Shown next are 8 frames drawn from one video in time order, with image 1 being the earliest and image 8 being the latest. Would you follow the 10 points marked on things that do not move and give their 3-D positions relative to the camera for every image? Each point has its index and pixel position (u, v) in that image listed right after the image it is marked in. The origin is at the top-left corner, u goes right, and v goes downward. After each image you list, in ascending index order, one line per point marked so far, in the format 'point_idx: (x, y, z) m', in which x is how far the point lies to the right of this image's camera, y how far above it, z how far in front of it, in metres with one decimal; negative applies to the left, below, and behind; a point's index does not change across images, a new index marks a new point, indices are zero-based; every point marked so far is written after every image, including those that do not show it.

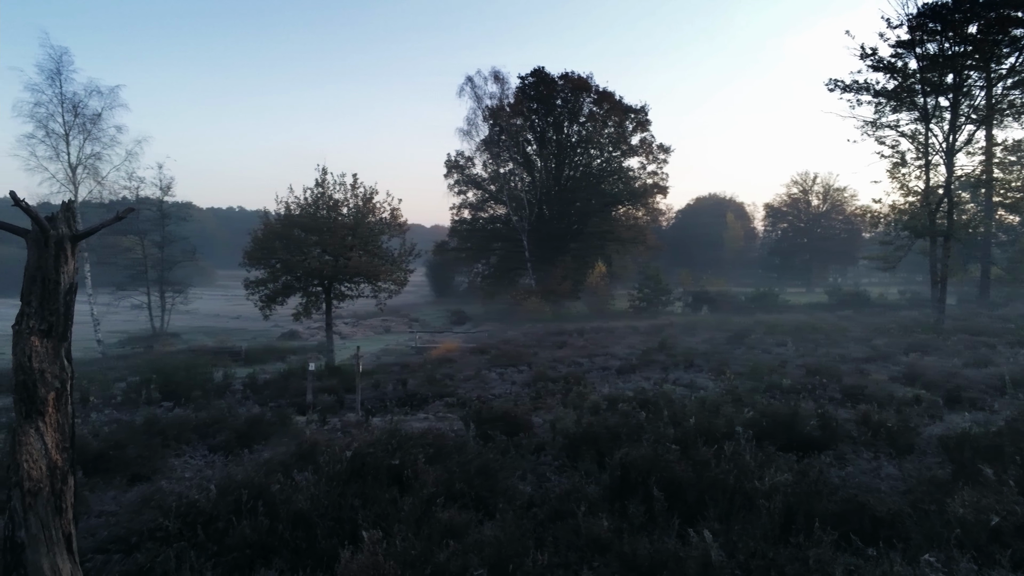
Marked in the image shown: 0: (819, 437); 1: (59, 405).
0: (+3.5, -1.7, +8.5) m
1: (-2.5, -0.6, +4.0) m
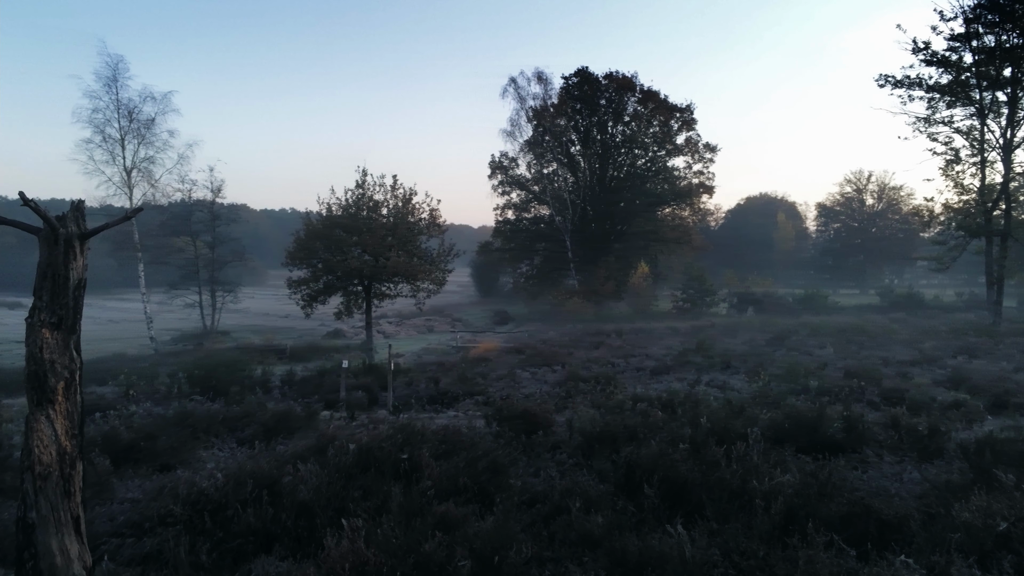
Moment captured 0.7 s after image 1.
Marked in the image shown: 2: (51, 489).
0: (+3.7, -1.7, +8.4) m
1: (-2.5, -0.6, +4.3) m
2: (-2.6, -1.1, +4.1) m
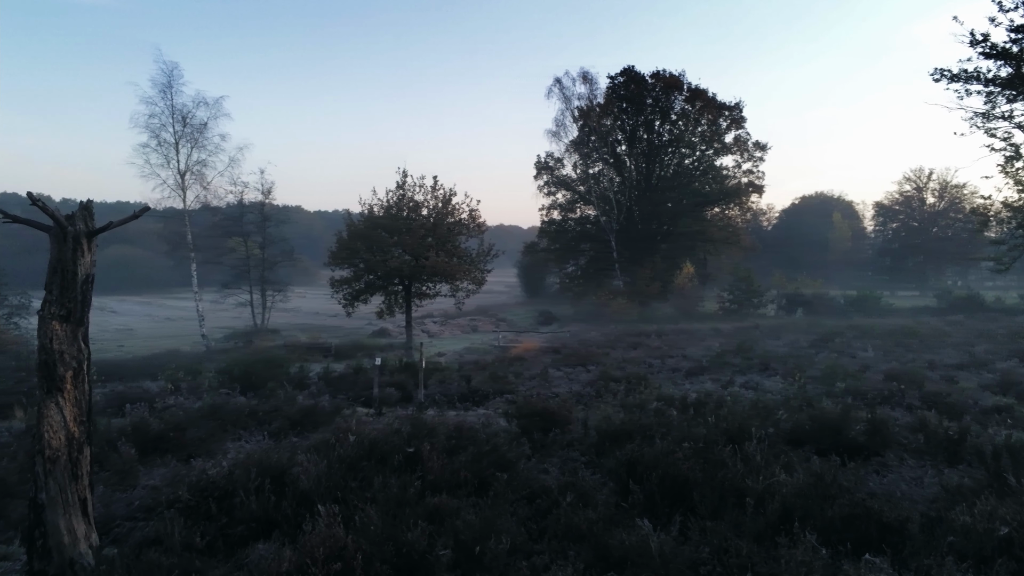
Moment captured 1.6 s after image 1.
0: (+3.9, -1.7, +8.2) m
1: (-2.6, -0.6, +4.5) m
2: (-2.7, -1.1, +4.4) m
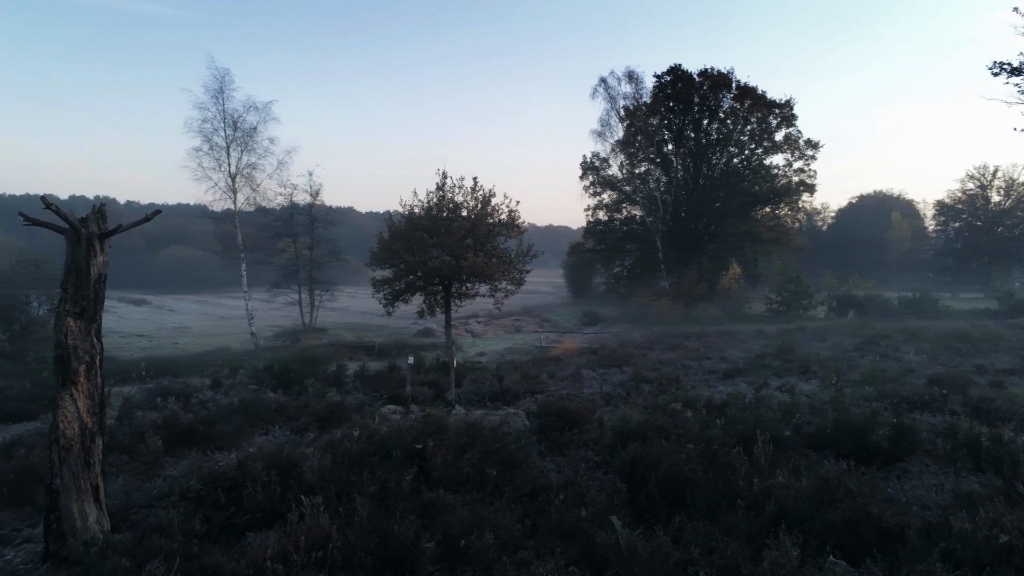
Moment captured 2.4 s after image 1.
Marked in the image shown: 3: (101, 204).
0: (+4.1, -1.7, +8.0) m
1: (-2.7, -0.6, +4.8) m
2: (-2.8, -1.1, +4.7) m
3: (-2.7, +0.6, +4.9) m
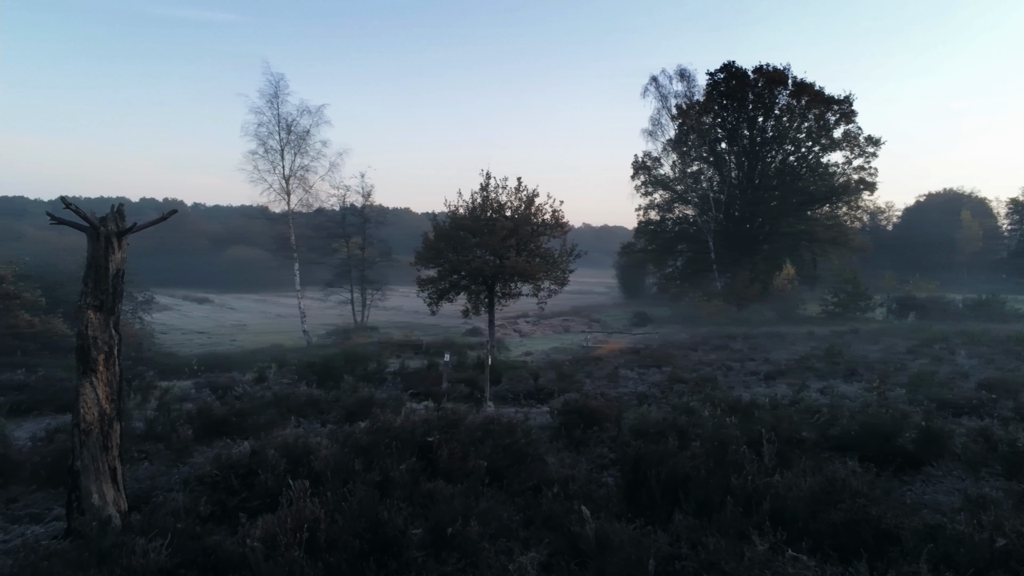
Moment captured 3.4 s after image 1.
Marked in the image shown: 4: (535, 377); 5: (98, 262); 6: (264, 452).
0: (+4.2, -1.7, +7.8) m
1: (-2.8, -0.5, +5.1) m
2: (-2.8, -1.0, +5.0) m
3: (-2.7, +0.6, +5.2) m
4: (+0.5, -2.1, +17.3) m
5: (-2.8, +0.2, +5.0) m
6: (-2.0, -1.4, +6.1) m
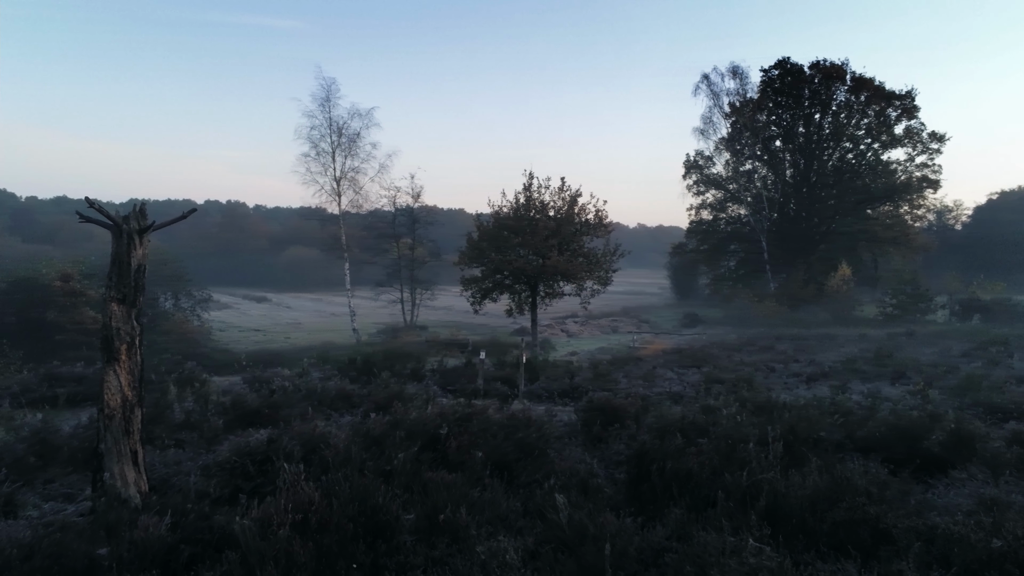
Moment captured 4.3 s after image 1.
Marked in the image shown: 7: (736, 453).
0: (+4.4, -1.7, +7.6) m
1: (-2.8, -0.5, +5.4) m
2: (-2.8, -1.0, +5.3) m
3: (-2.7, +0.6, +5.5) m
4: (+1.4, -2.1, +17.4) m
5: (-2.8, +0.2, +5.4) m
6: (-2.0, -1.3, +6.4) m
7: (+1.9, -1.4, +6.3) m
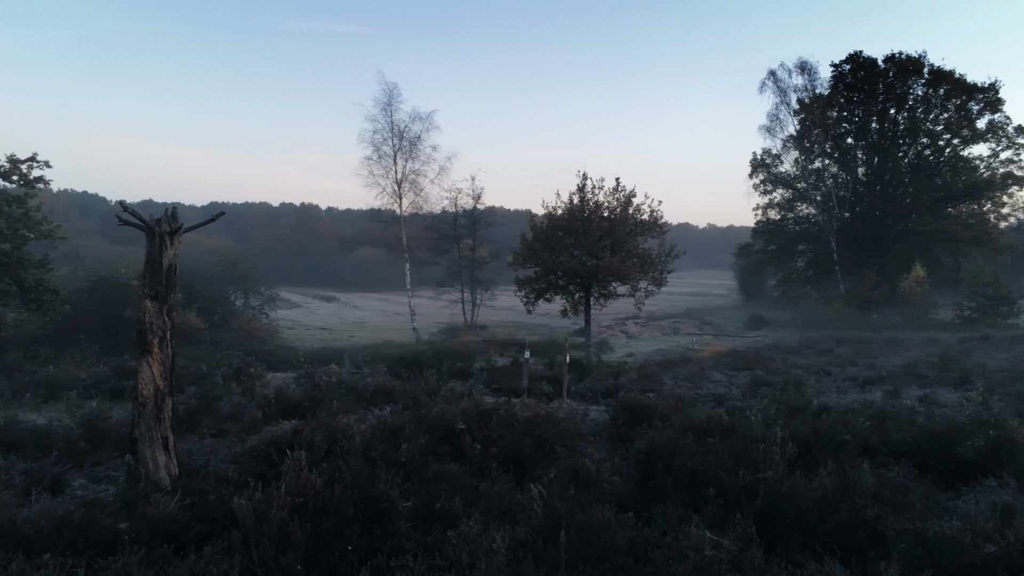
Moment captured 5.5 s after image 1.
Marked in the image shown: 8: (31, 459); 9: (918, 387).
0: (+4.6, -1.7, +7.4) m
1: (-2.8, -0.5, +5.9) m
2: (-2.8, -1.0, +5.7) m
3: (-2.7, +0.7, +5.9) m
4: (+2.5, -2.1, +17.4) m
5: (-2.8, +0.2, +5.8) m
6: (-1.9, -1.3, +6.7) m
7: (+2.0, -1.4, +6.3) m
8: (-4.3, -1.5, +6.6) m
9: (+8.5, -2.1, +15.6) m
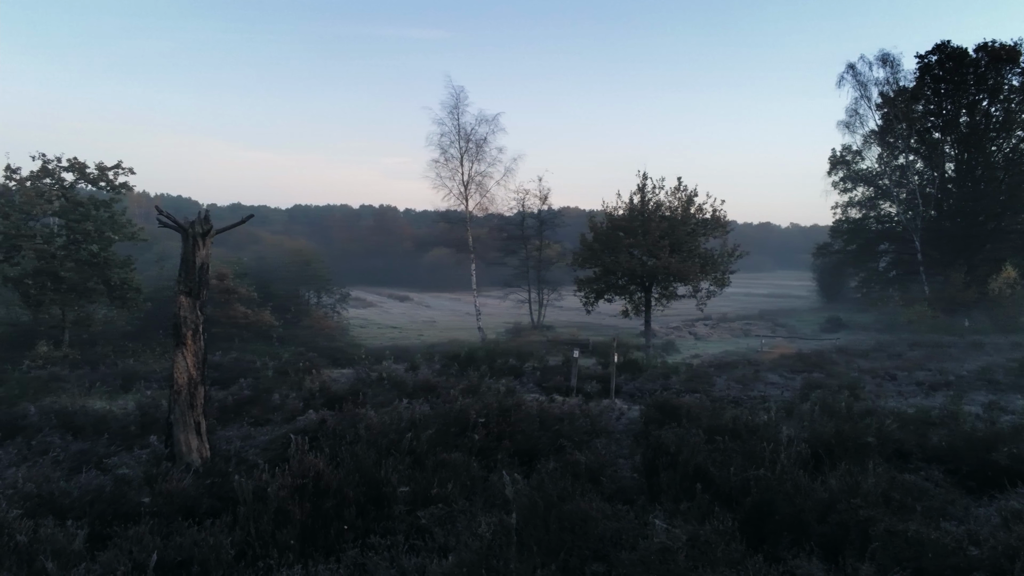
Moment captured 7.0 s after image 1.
0: (+4.7, -1.7, +7.1) m
1: (-2.7, -0.4, +6.3) m
2: (-2.8, -1.0, +6.2) m
3: (-2.6, +0.7, +6.4) m
4: (+3.7, -2.1, +17.3) m
5: (-2.7, +0.3, +6.3) m
6: (-1.7, -1.3, +7.1) m
7: (+2.1, -1.4, +6.3) m
8: (-4.1, -1.5, +7.2) m
9: (+9.5, -2.1, +14.9) m
